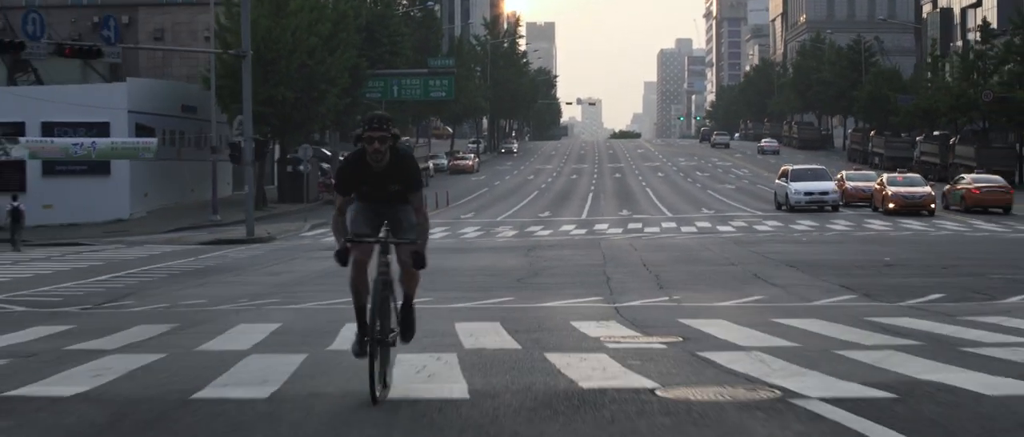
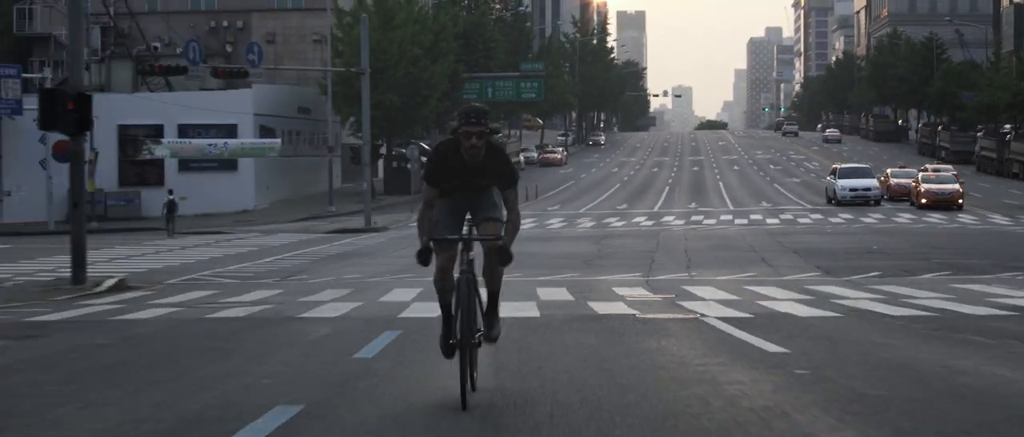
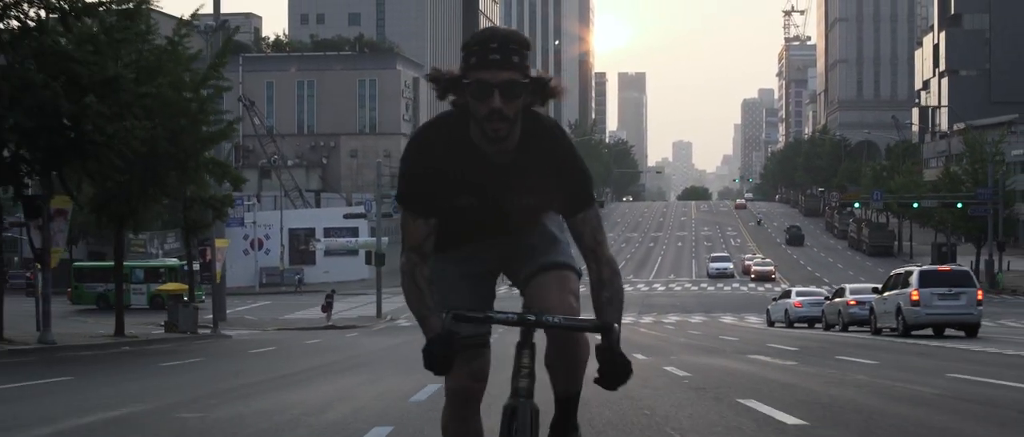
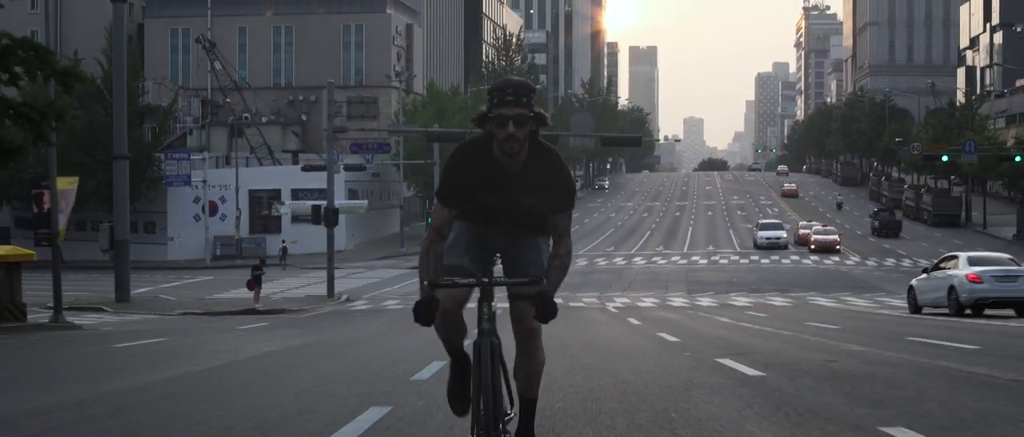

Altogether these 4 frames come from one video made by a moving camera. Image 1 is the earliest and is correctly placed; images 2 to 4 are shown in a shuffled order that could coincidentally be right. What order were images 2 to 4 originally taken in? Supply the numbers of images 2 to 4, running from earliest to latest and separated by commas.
2, 4, 3
